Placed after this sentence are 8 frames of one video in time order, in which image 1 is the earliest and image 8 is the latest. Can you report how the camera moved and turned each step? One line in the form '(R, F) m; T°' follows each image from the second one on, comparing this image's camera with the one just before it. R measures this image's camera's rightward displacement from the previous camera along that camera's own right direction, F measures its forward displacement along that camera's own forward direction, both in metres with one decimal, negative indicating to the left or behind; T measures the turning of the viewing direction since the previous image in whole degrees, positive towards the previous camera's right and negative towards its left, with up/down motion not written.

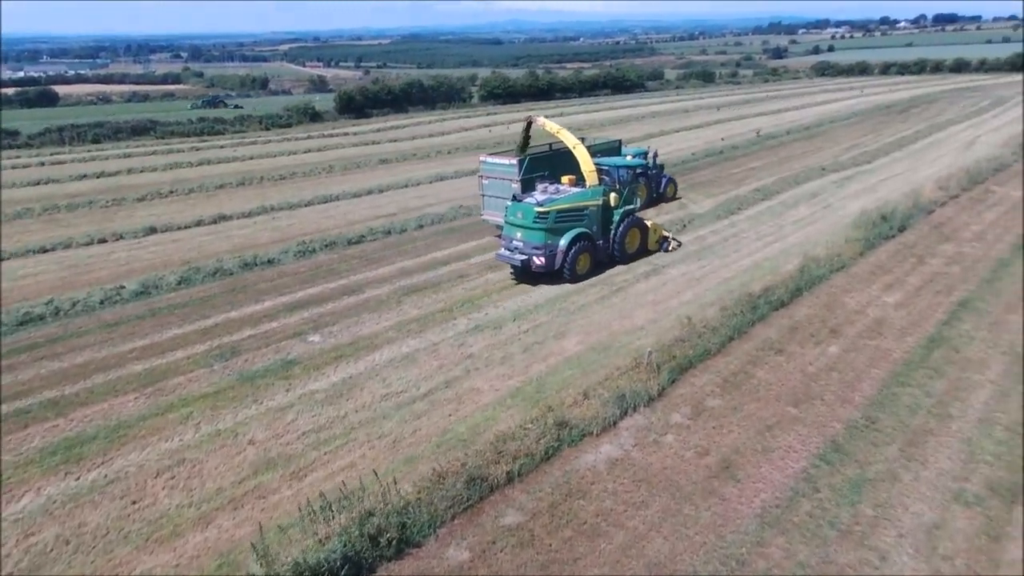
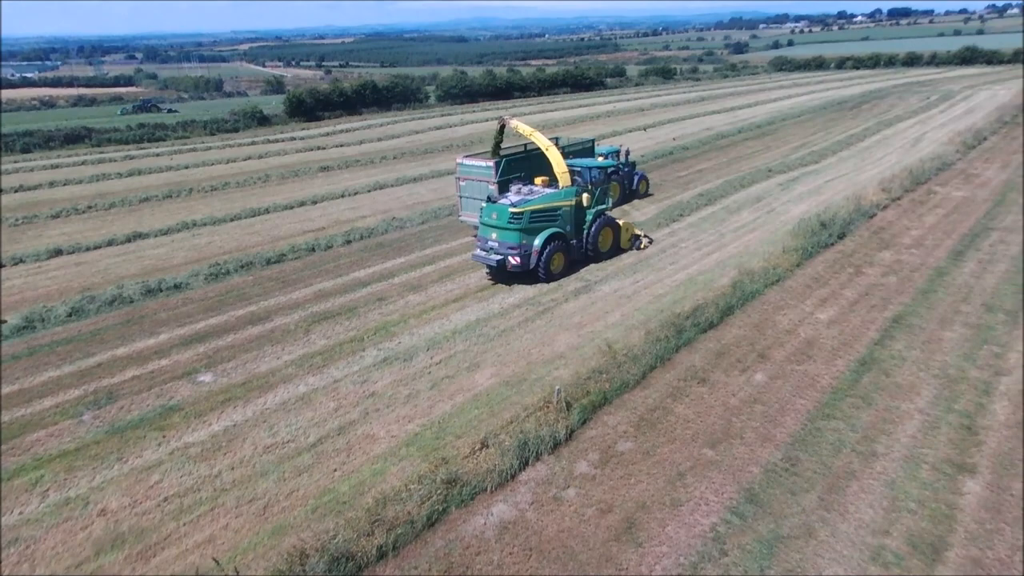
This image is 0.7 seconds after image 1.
(+0.9, +0.7) m; +2°
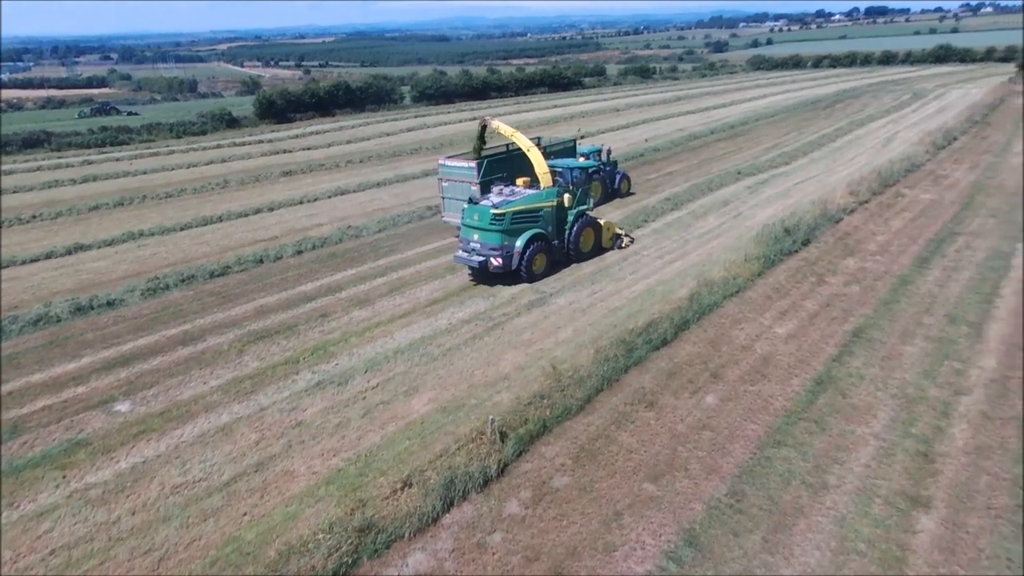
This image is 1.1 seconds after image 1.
(+0.6, +0.5) m; +1°
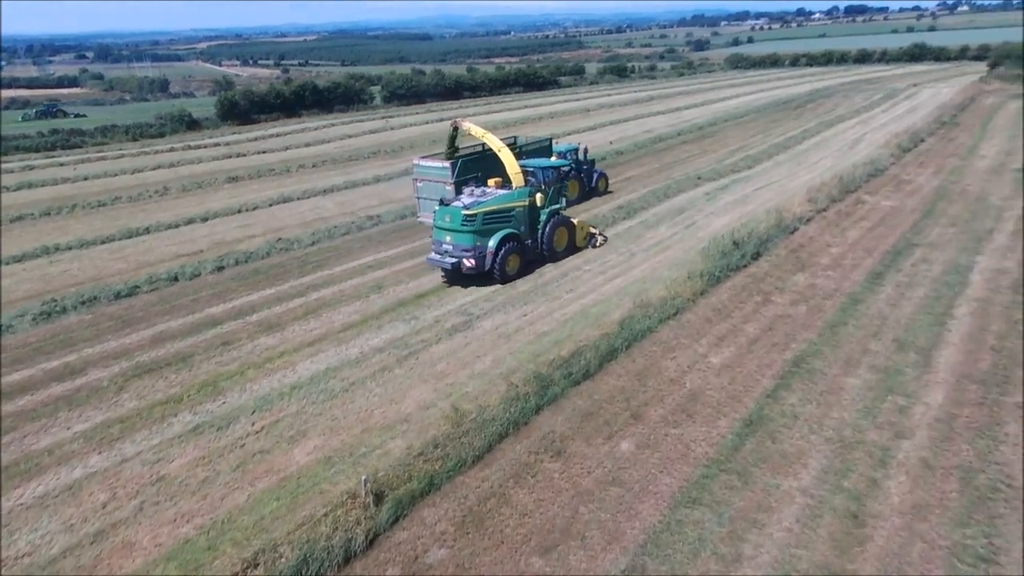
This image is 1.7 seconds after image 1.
(+1.1, +0.9) m; +1°
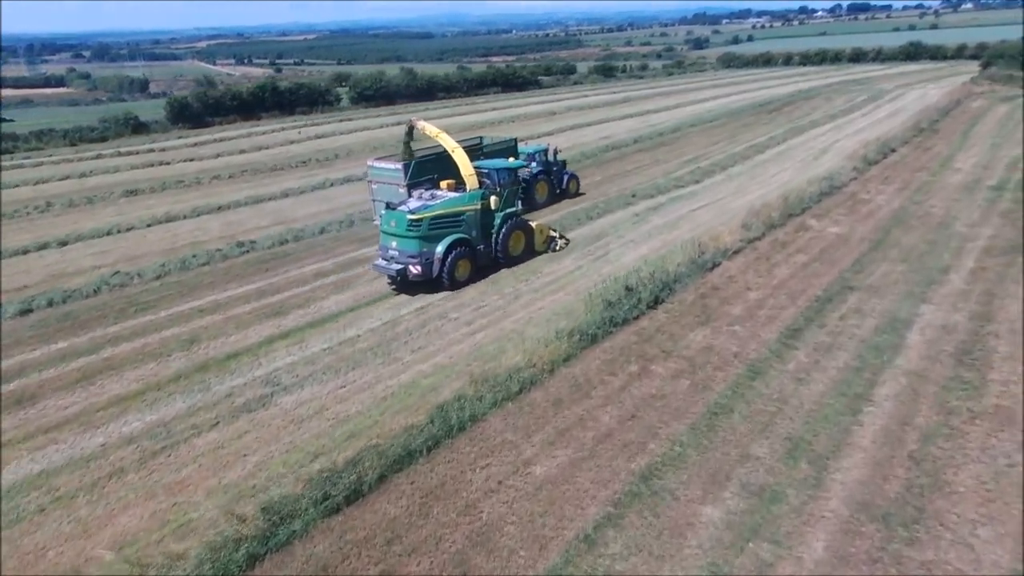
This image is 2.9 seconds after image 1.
(+2.6, +2.3) m; 0°
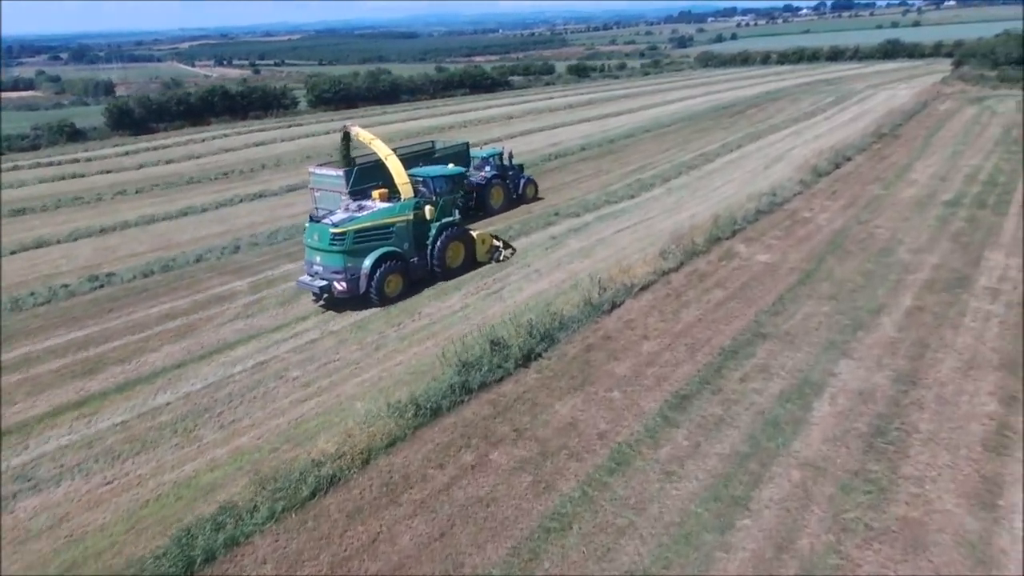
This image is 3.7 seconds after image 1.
(+2.0, +1.7) m; +1°
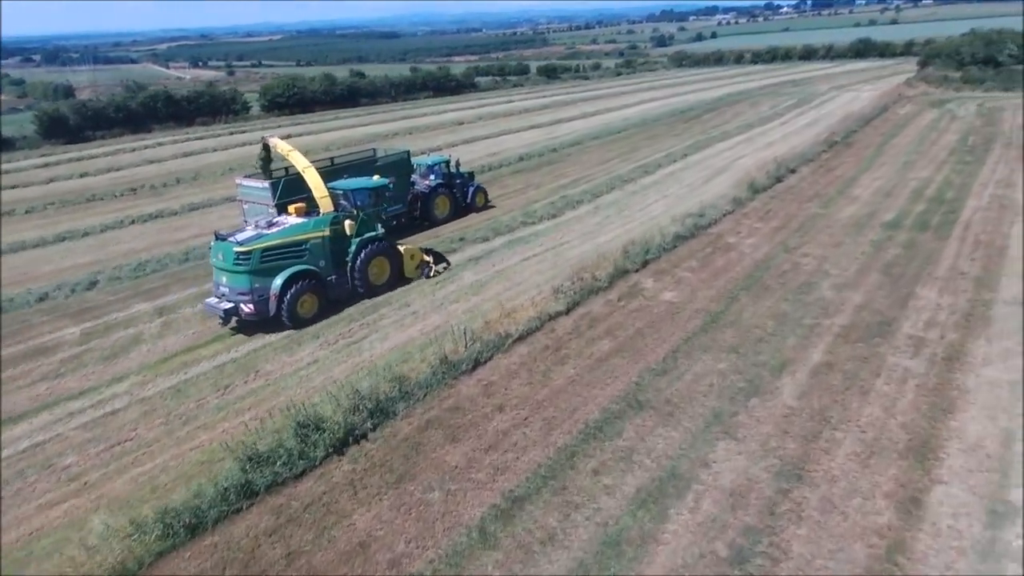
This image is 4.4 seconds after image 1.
(+2.0, +1.5) m; +1°
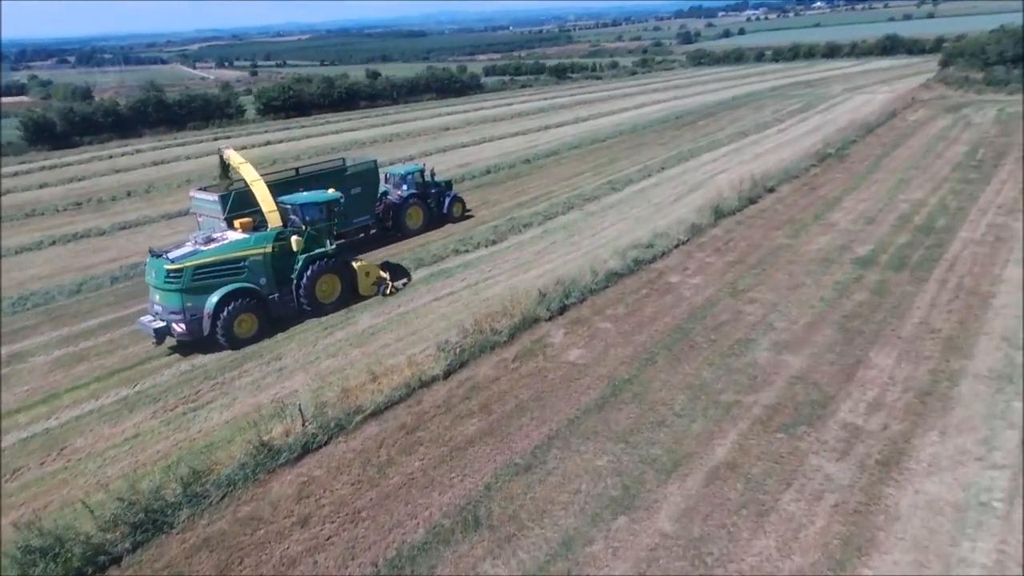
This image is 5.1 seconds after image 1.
(+2.1, +1.6) m; -2°
